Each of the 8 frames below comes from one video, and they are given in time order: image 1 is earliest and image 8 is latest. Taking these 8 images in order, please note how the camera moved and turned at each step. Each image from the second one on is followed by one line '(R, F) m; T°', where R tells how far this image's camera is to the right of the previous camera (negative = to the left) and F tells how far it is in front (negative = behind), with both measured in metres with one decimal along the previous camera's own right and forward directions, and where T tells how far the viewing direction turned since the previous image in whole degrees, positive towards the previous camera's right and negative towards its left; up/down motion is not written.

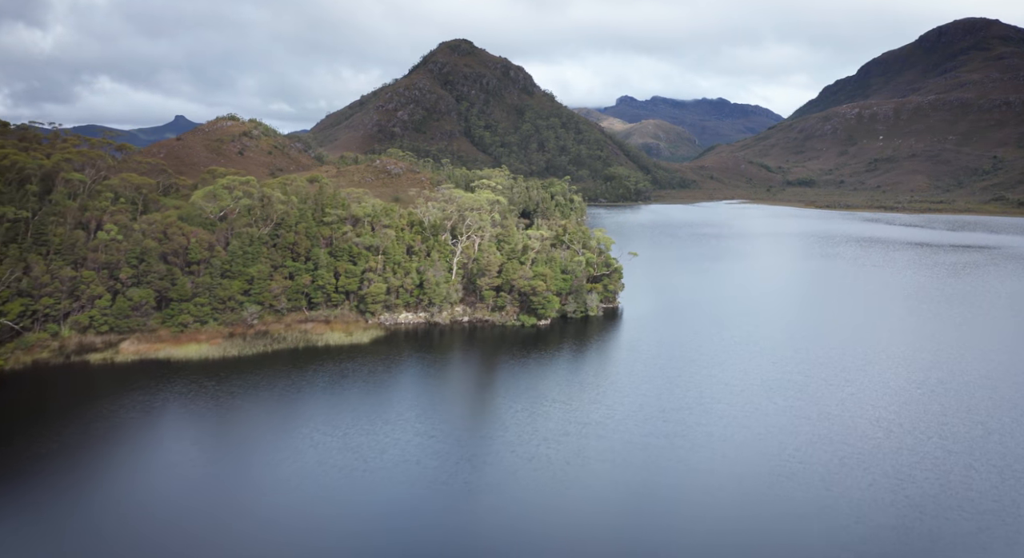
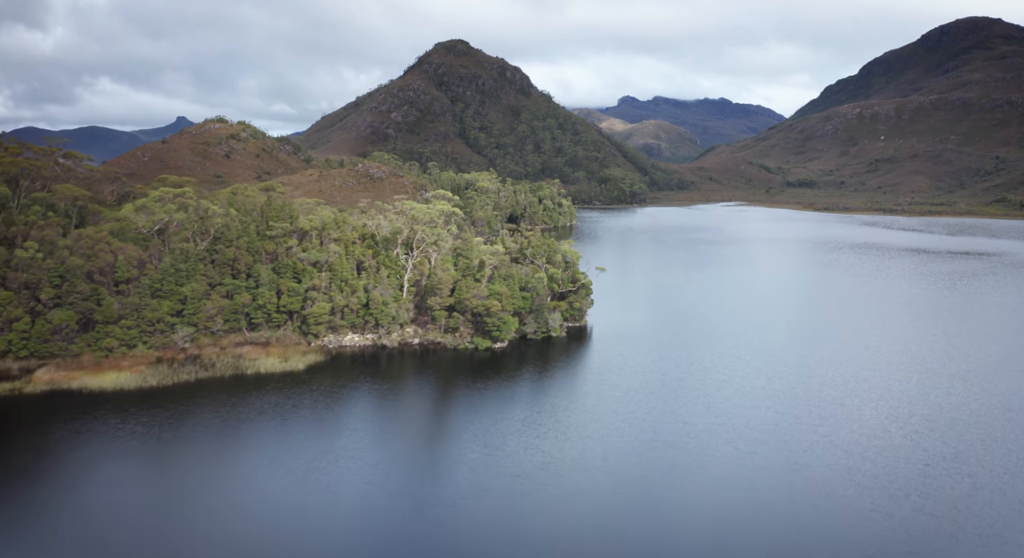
(+3.9, +6.0) m; 0°
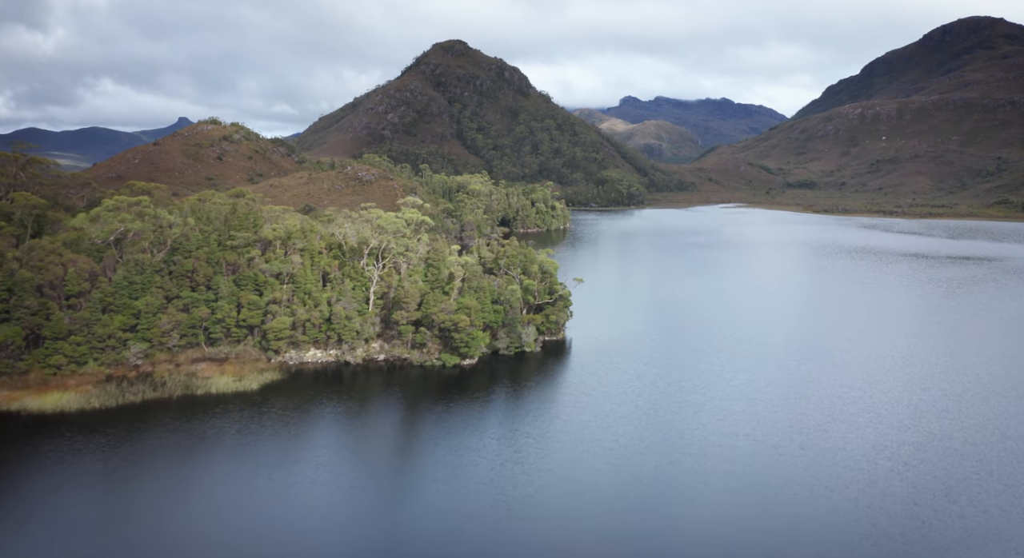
(+2.4, +3.7) m; 0°
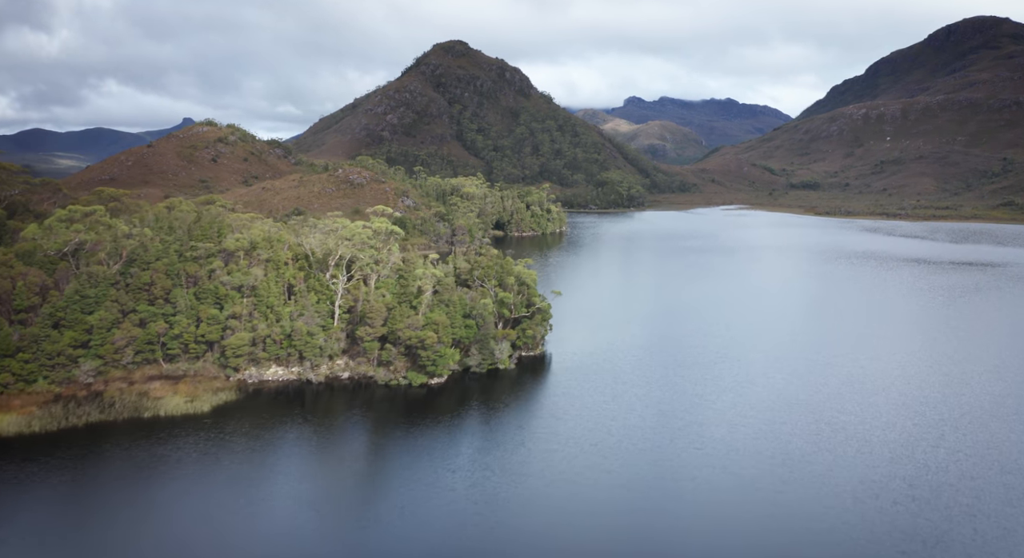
(+2.4, +3.6) m; 0°
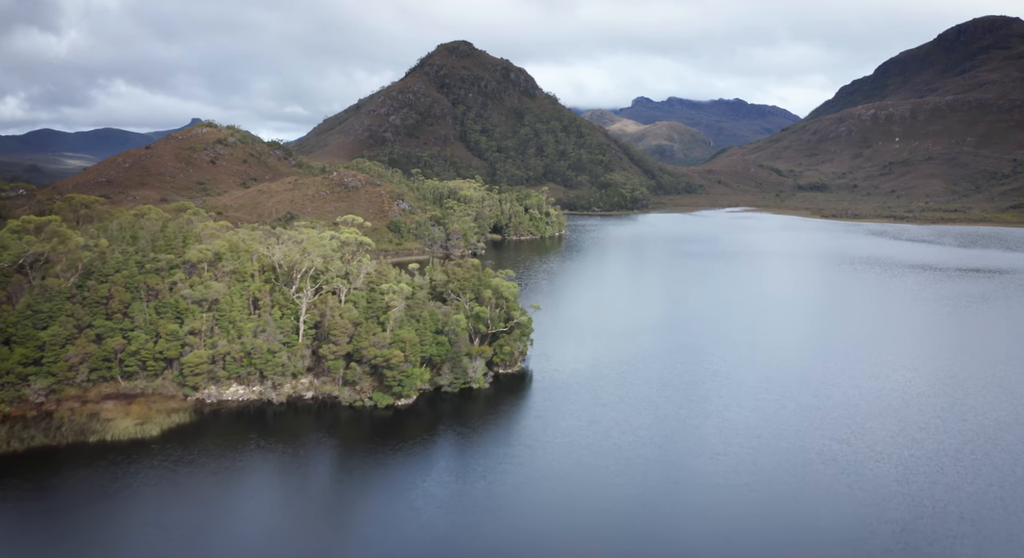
(+2.4, +3.6) m; -1°
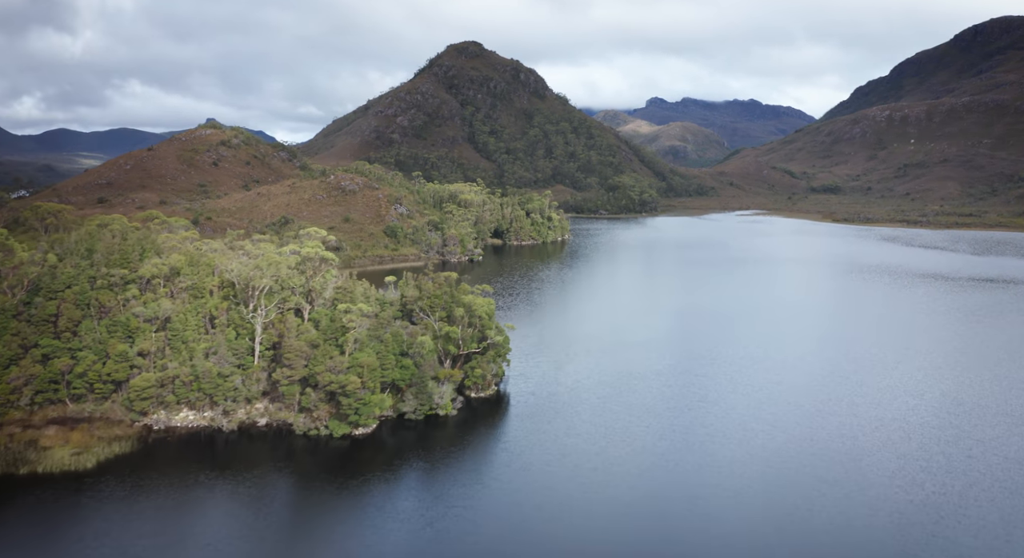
(+2.9, +4.3) m; -1°
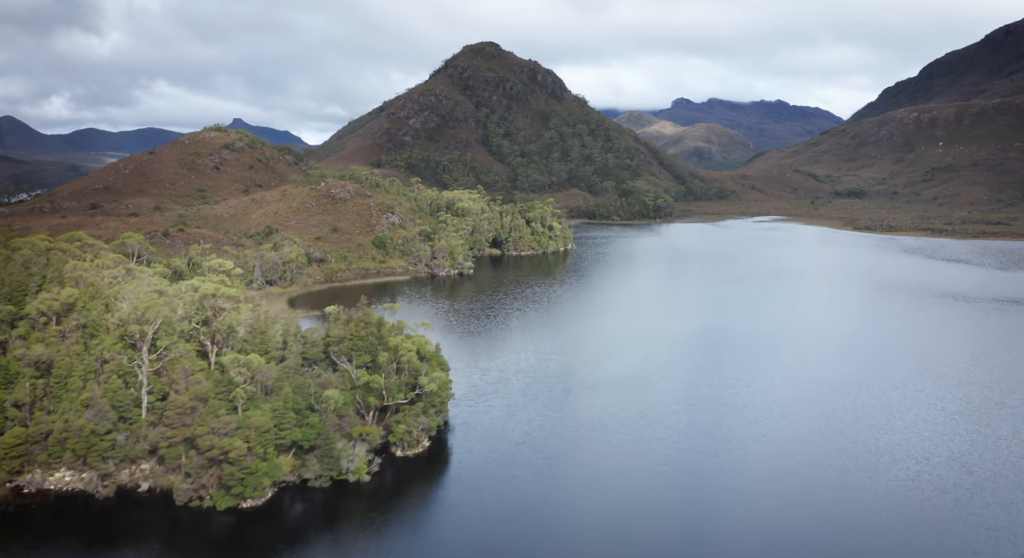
(+5.7, +8.6) m; -2°
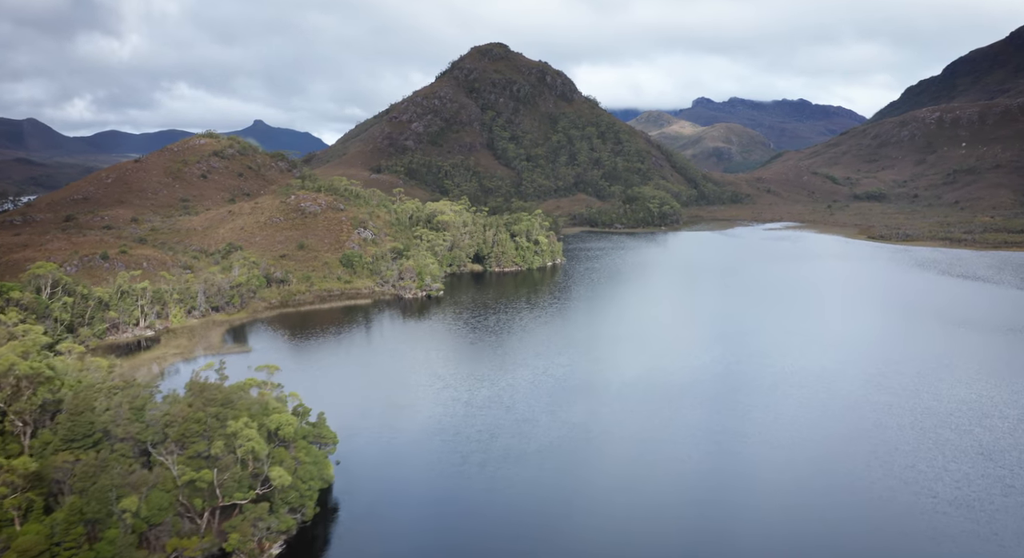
(+7.9, +10.9) m; -1°
